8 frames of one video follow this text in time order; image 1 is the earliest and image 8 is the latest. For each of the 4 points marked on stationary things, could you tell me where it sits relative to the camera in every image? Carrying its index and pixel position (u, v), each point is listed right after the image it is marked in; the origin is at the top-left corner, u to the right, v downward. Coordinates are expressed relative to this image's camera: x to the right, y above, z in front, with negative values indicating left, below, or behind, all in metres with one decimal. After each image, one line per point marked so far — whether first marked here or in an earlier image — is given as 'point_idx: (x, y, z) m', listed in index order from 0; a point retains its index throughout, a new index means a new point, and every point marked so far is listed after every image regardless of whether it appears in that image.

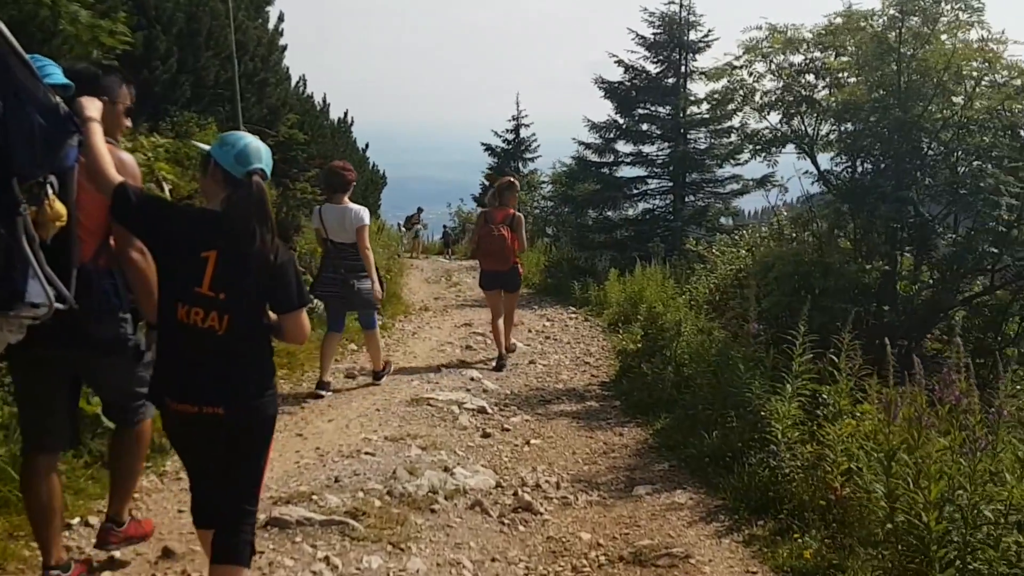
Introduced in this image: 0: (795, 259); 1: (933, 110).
0: (+2.3, +0.2, +7.2) m
1: (+3.3, +1.4, +7.3) m
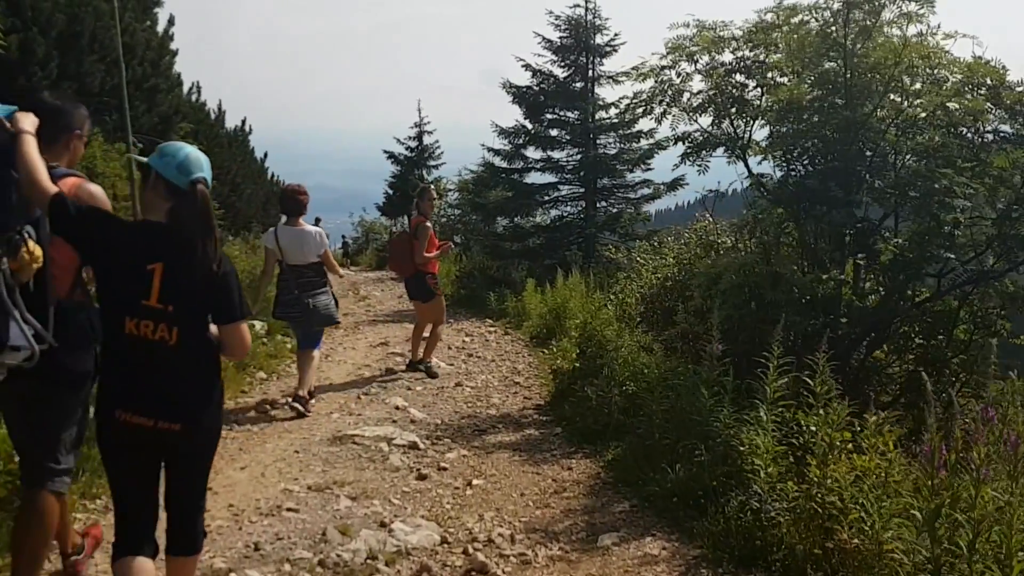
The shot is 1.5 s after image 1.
0: (+1.7, +0.1, +6.8) m
1: (+2.7, +1.3, +6.9) m
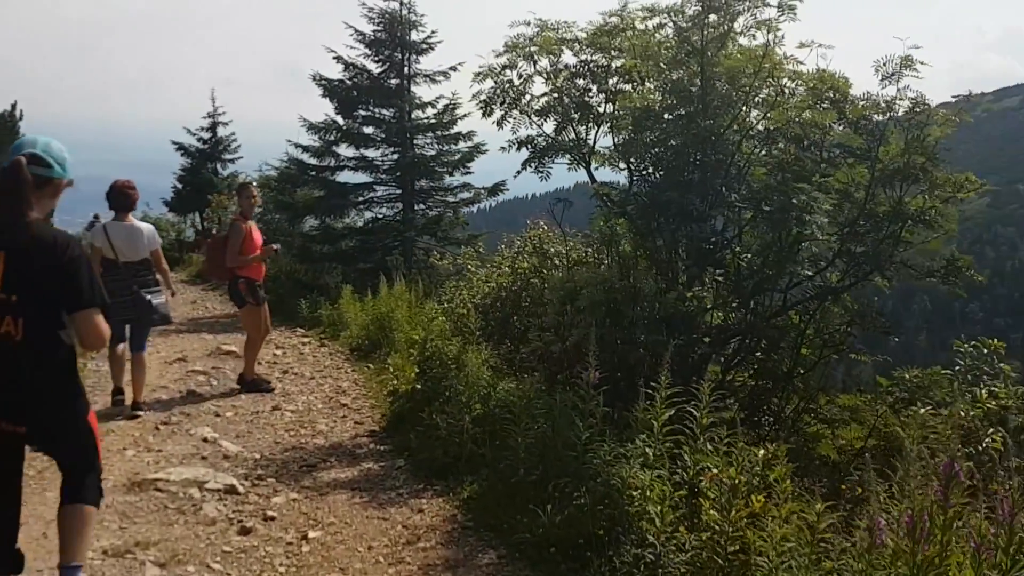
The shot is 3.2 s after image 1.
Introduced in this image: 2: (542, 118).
0: (+0.6, 0.0, +6.3) m
1: (+1.6, +1.2, +6.7) m
2: (+0.3, +1.6, +8.7) m
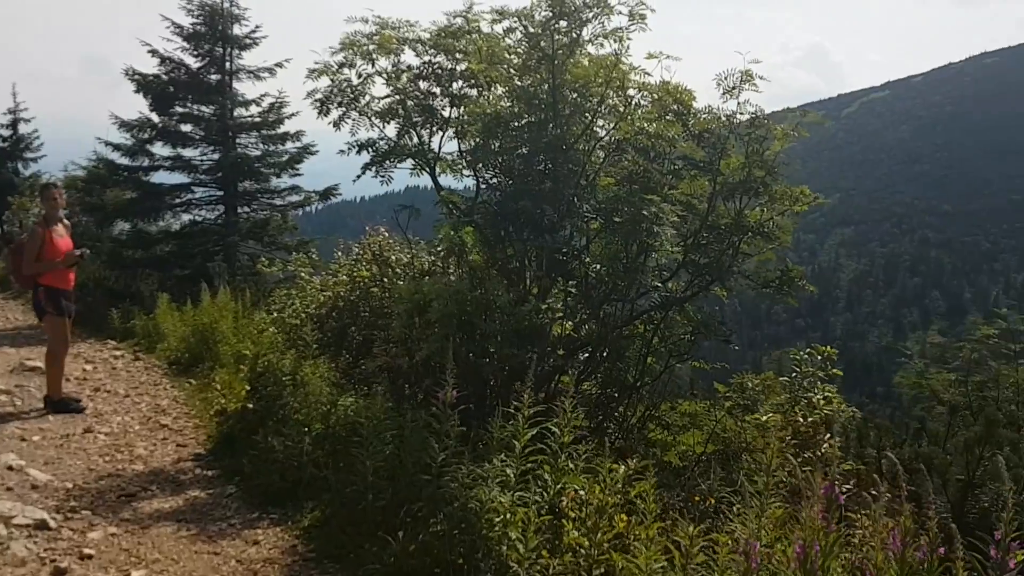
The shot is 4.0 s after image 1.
0: (-0.4, 0.0, +6.1) m
1: (+0.5, +1.1, +6.6) m
2: (-1.2, +1.5, +8.3) m
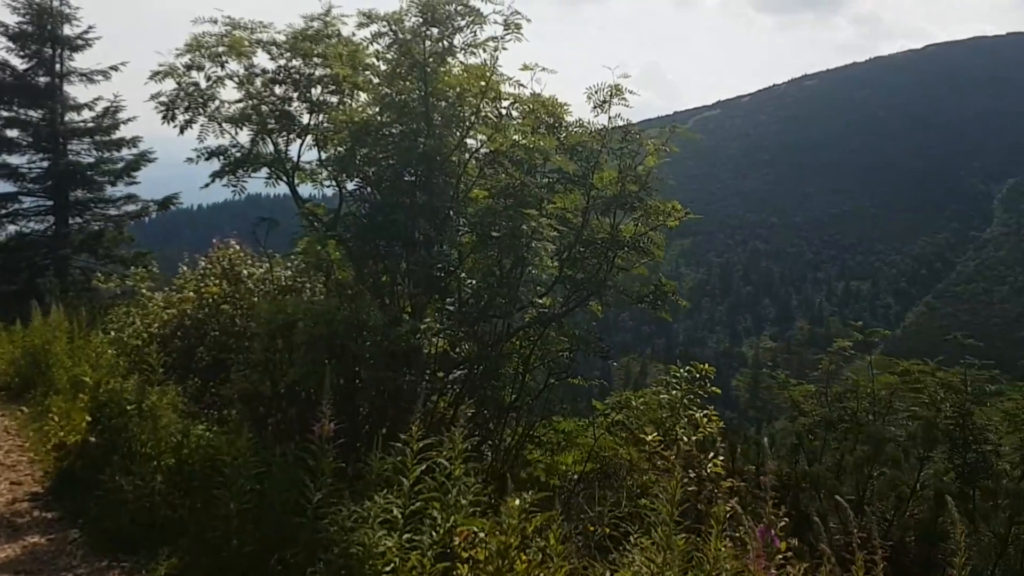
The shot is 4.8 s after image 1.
0: (-1.2, -0.2, +5.7) m
1: (-0.4, +1.0, +6.4) m
2: (-2.3, +1.4, +7.8) m
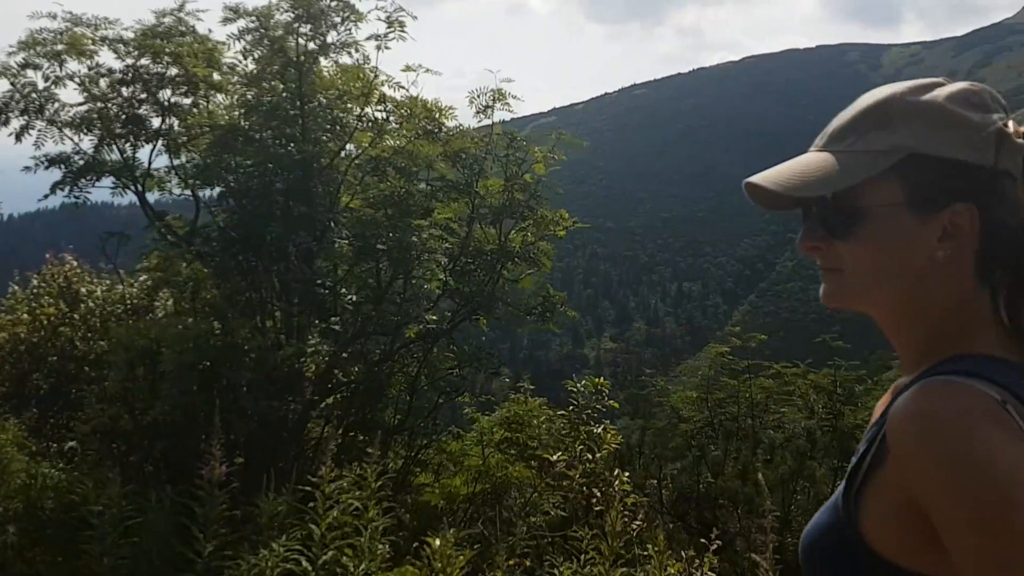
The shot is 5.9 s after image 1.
0: (-1.8, -0.3, +5.1) m
1: (-1.2, +0.9, +5.9) m
2: (-3.3, +1.2, +7.0) m
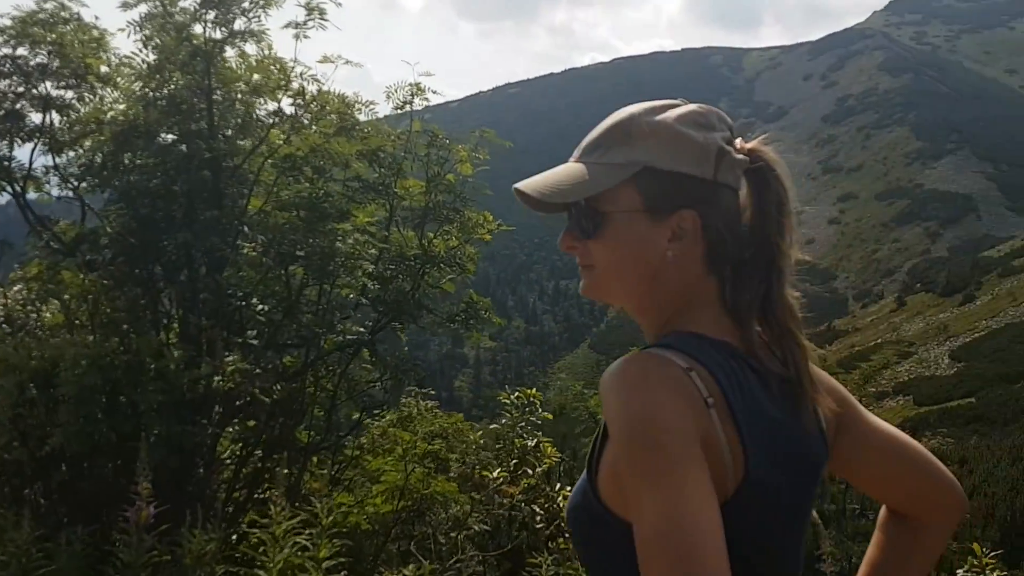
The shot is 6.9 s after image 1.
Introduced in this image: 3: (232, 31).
0: (-2.1, -0.4, +4.6) m
1: (-1.6, +0.8, +5.5) m
2: (-3.9, +1.1, +6.3) m
3: (-1.7, +1.6, +5.6) m
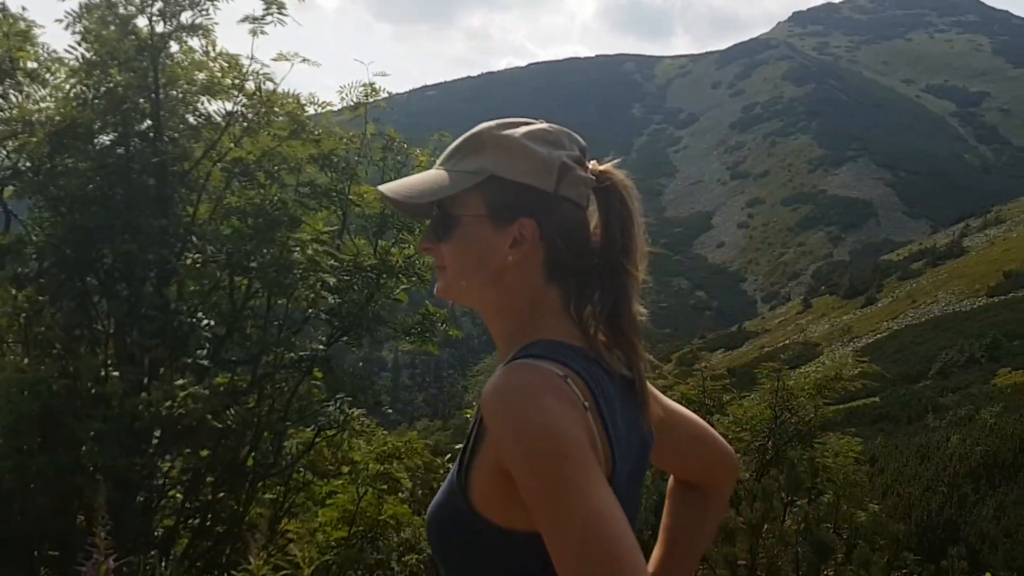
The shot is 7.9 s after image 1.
0: (-2.2, -0.4, +4.2) m
1: (-1.8, +0.8, +5.1) m
2: (-4.1, +1.0, +5.7) m
3: (-1.9, +1.5, +5.2) m
